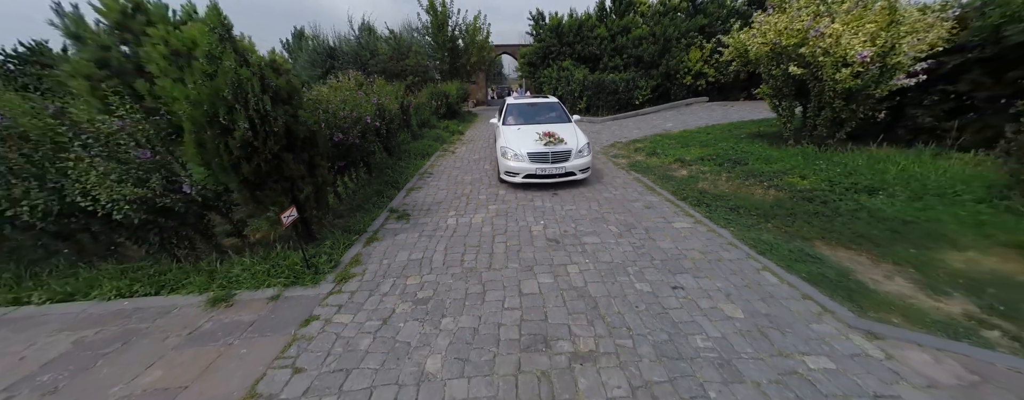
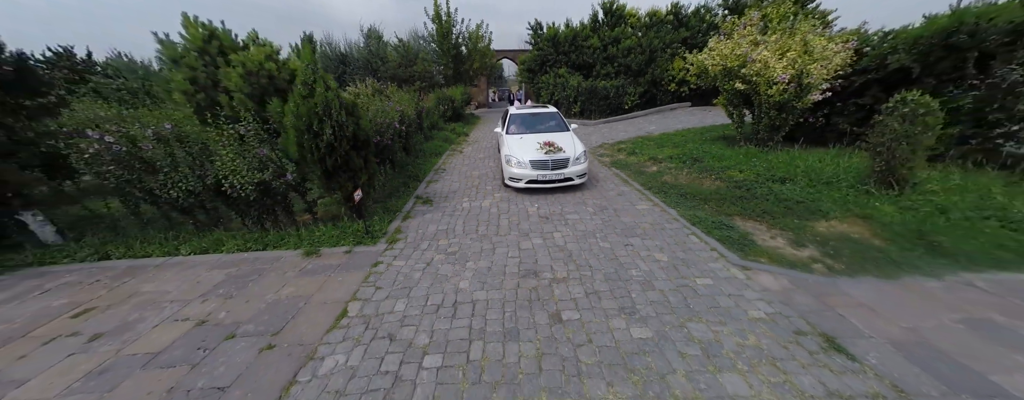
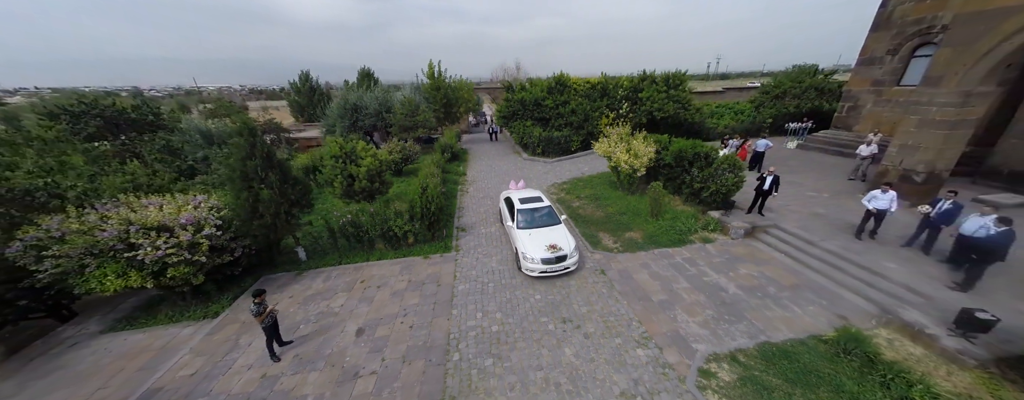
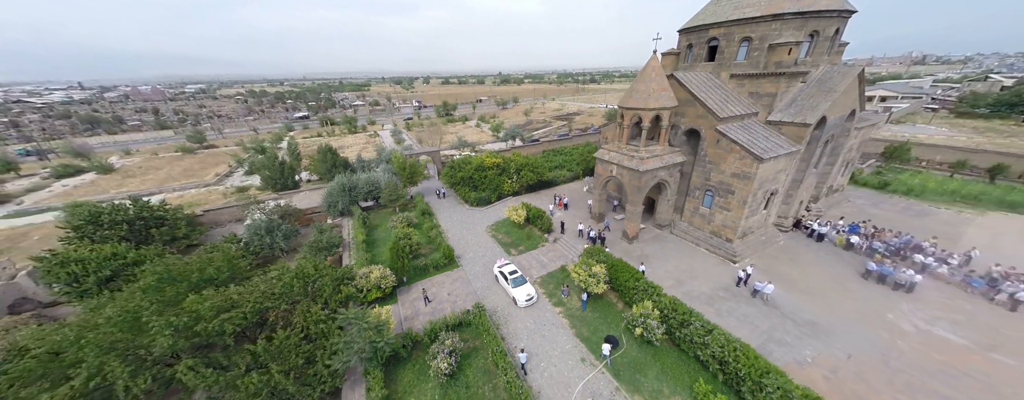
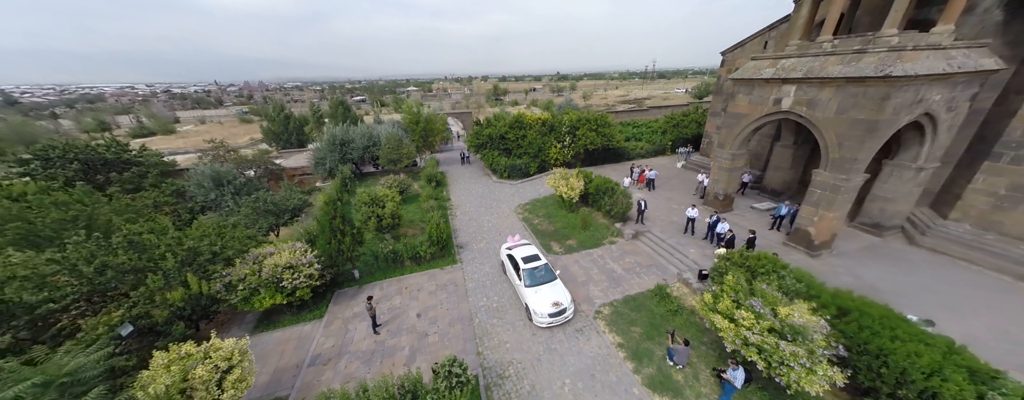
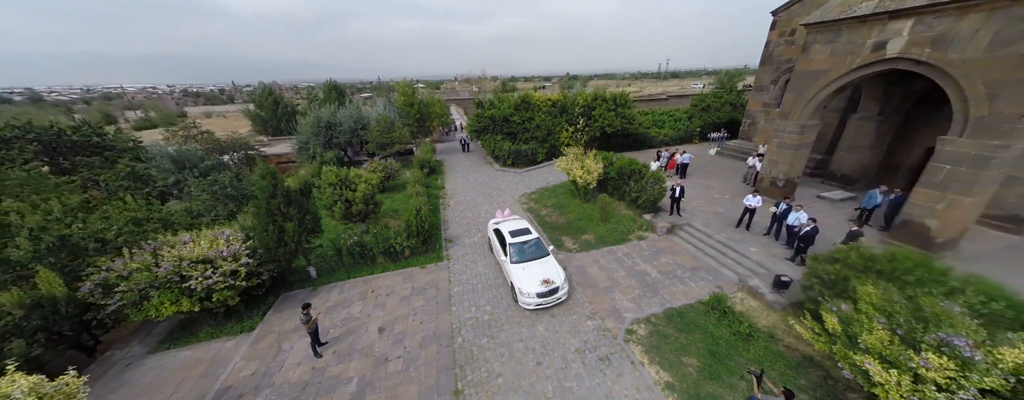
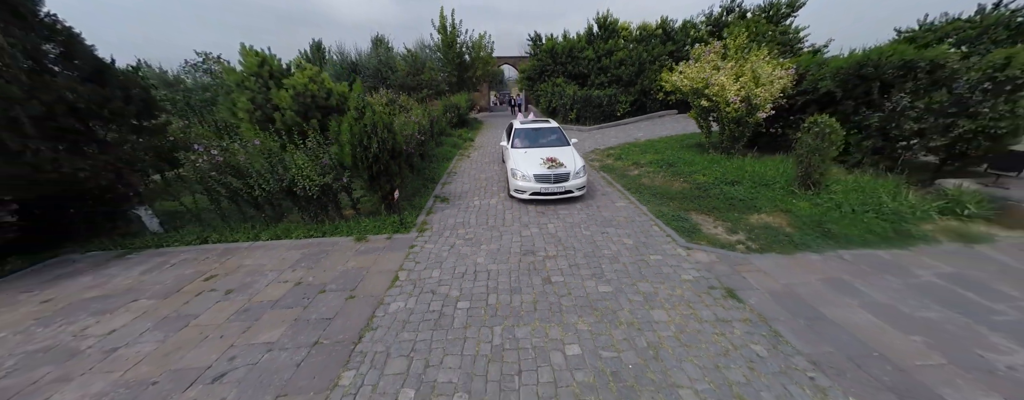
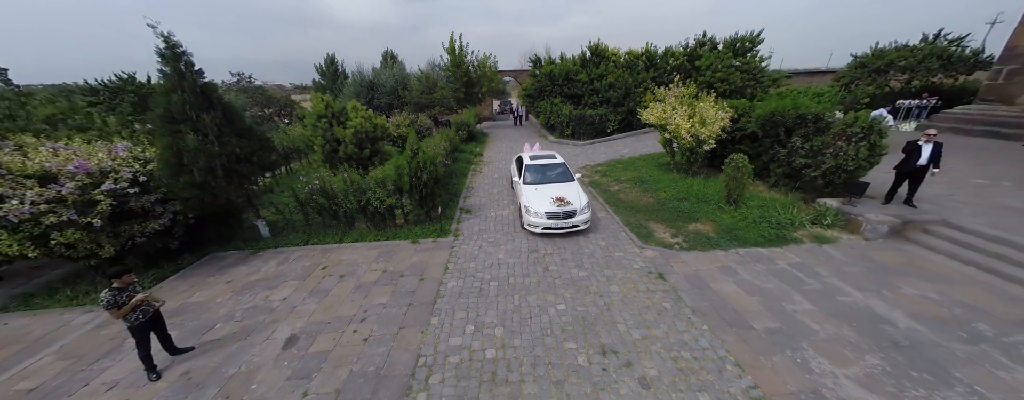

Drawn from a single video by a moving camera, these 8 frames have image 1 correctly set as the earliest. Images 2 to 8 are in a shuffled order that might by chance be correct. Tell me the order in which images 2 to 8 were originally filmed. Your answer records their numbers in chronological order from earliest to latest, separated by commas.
2, 7, 8, 3, 6, 5, 4
